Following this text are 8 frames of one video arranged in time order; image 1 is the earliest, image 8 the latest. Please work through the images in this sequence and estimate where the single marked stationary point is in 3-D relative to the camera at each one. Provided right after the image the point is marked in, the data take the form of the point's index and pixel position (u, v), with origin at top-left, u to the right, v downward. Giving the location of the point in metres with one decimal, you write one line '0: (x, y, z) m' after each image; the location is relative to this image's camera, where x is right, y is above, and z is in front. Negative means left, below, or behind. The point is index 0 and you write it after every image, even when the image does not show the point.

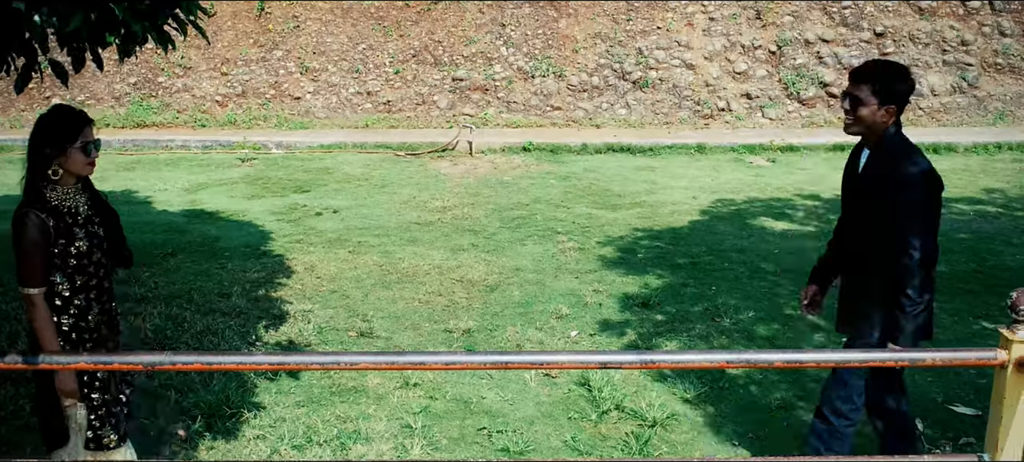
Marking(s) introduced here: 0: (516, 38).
0: (0.0, +1.5, +10.6) m
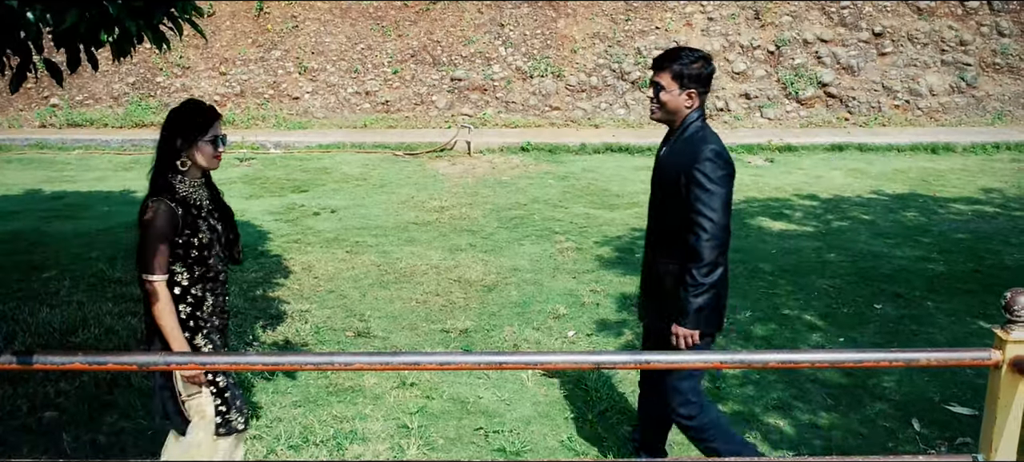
0: (0.0, +1.5, +10.6) m
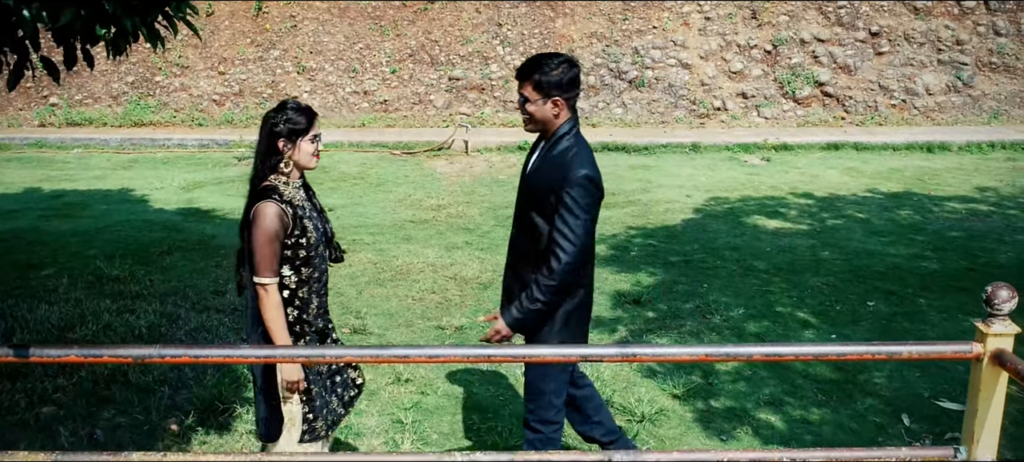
0: (0.0, +1.5, +10.6) m
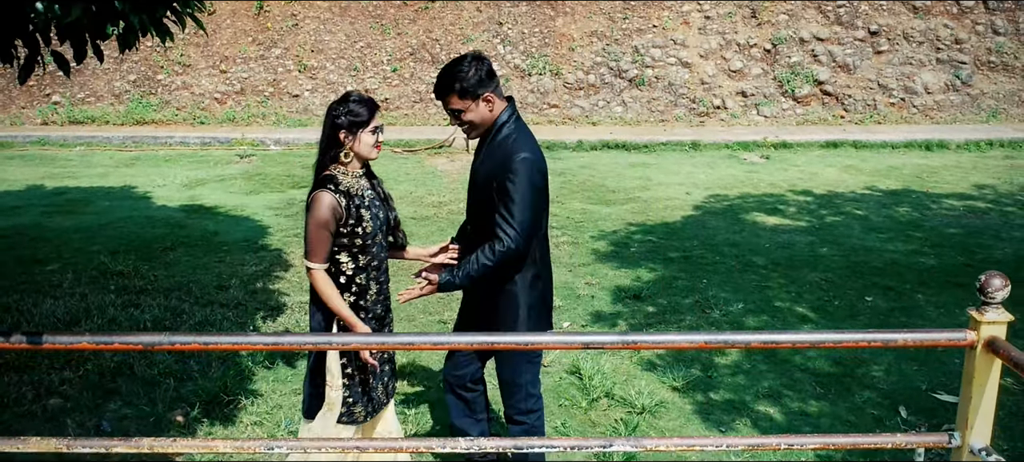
0: (0.0, +1.5, +10.7) m
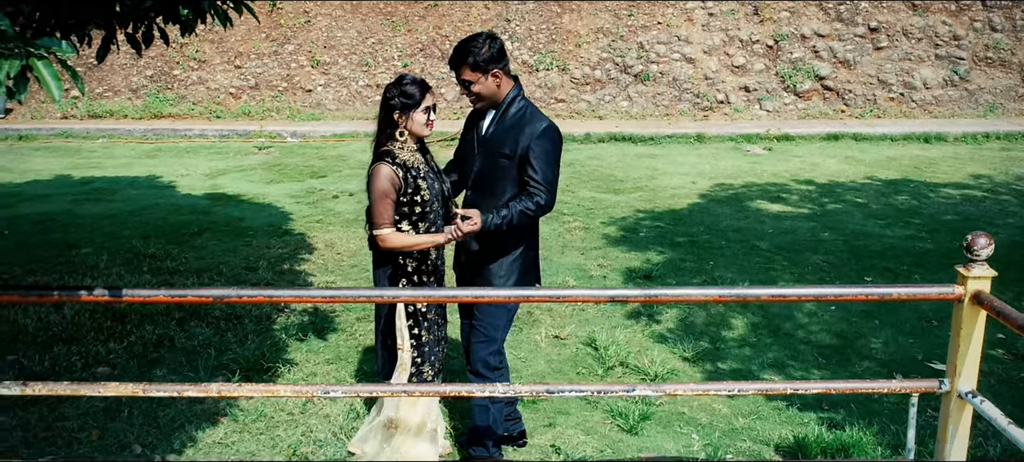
0: (+0.1, +1.6, +10.9) m
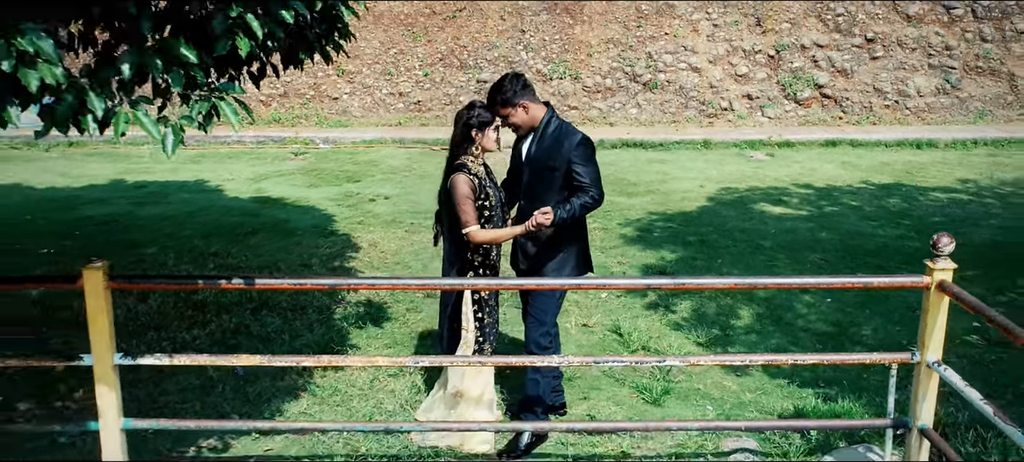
0: (+0.2, +1.5, +11.5) m
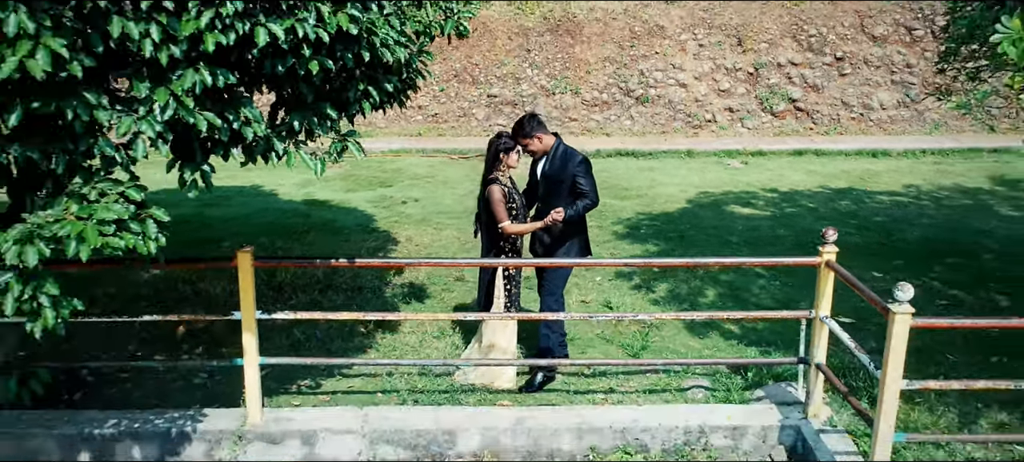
0: (+0.2, +1.6, +12.7) m
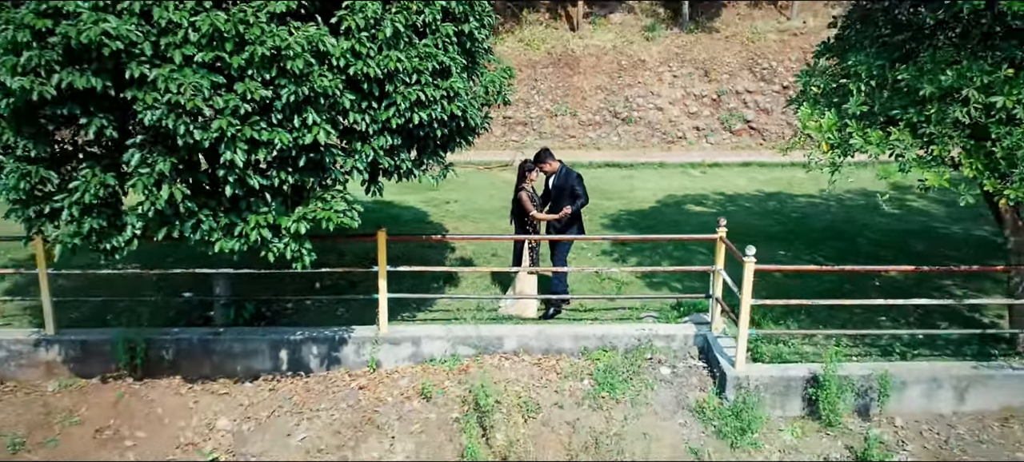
0: (+0.4, +1.6, +15.7) m
